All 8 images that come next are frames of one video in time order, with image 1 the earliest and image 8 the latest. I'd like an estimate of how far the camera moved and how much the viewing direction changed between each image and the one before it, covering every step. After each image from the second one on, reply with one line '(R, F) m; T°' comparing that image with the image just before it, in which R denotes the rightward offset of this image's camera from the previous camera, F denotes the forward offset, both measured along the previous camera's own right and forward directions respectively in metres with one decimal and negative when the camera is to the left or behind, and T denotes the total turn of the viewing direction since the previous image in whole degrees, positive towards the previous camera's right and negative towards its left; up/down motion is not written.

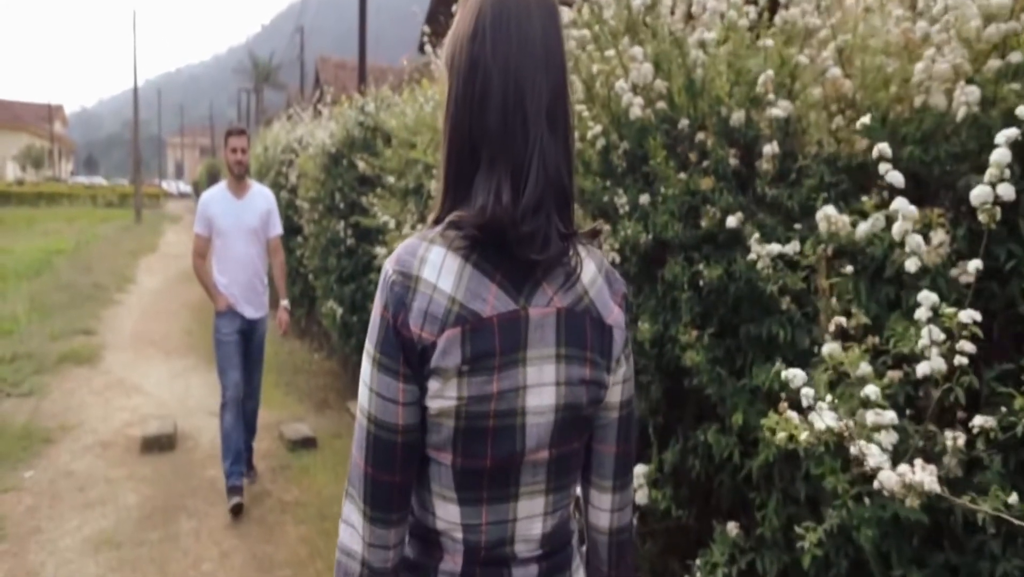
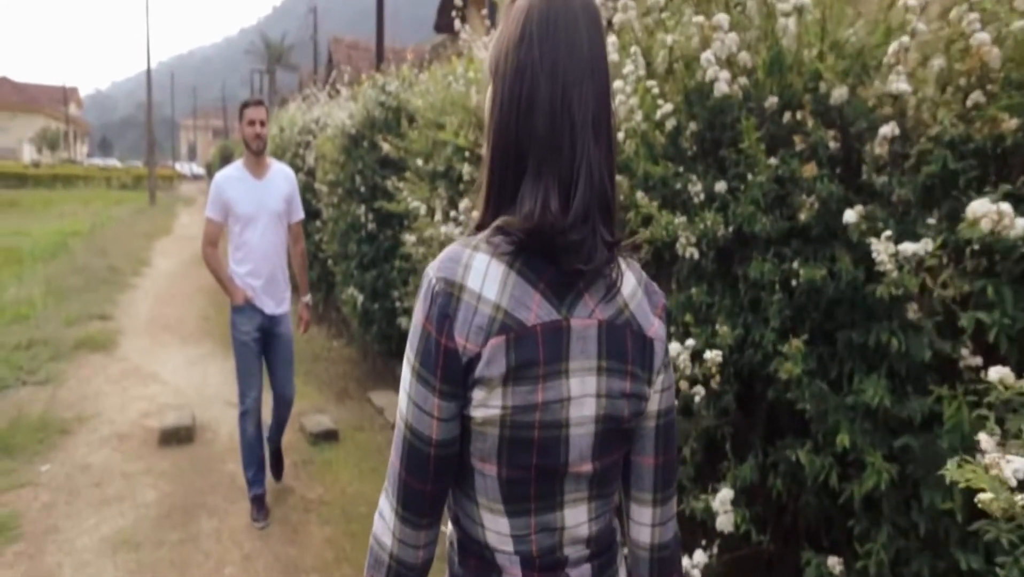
(-0.3, +0.4) m; -1°
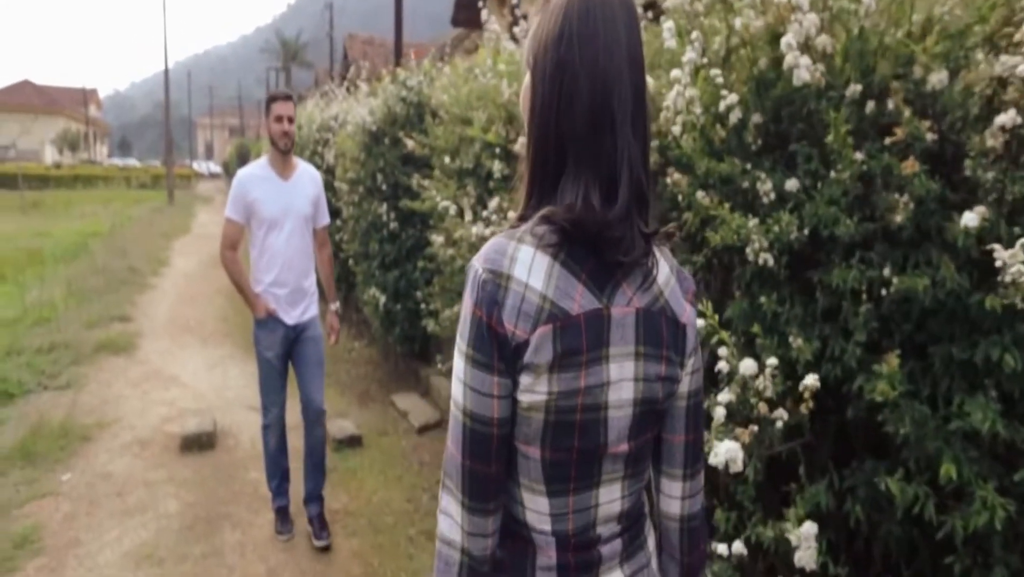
(-0.2, +0.3) m; -1°
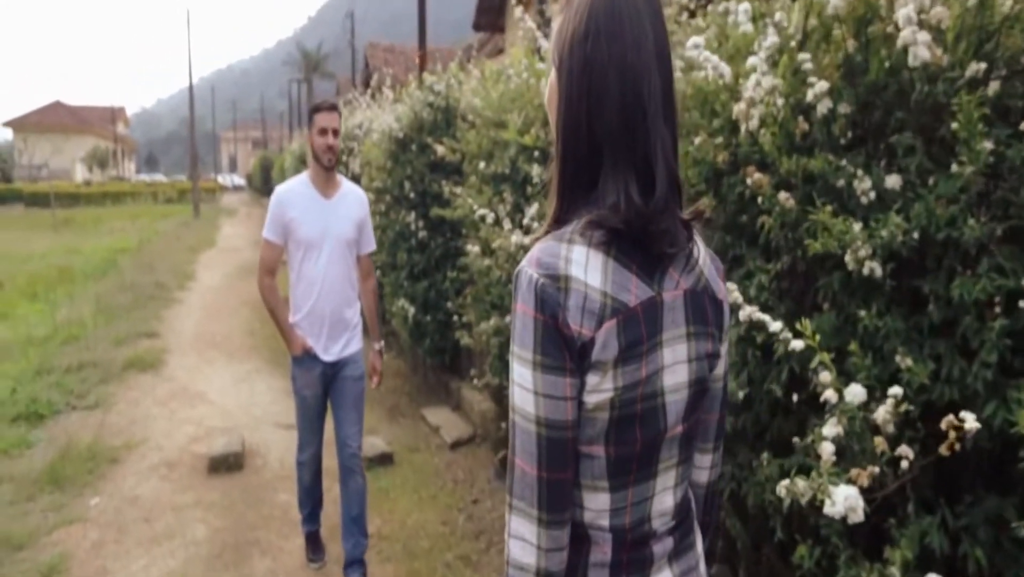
(-0.2, +0.3) m; -2°
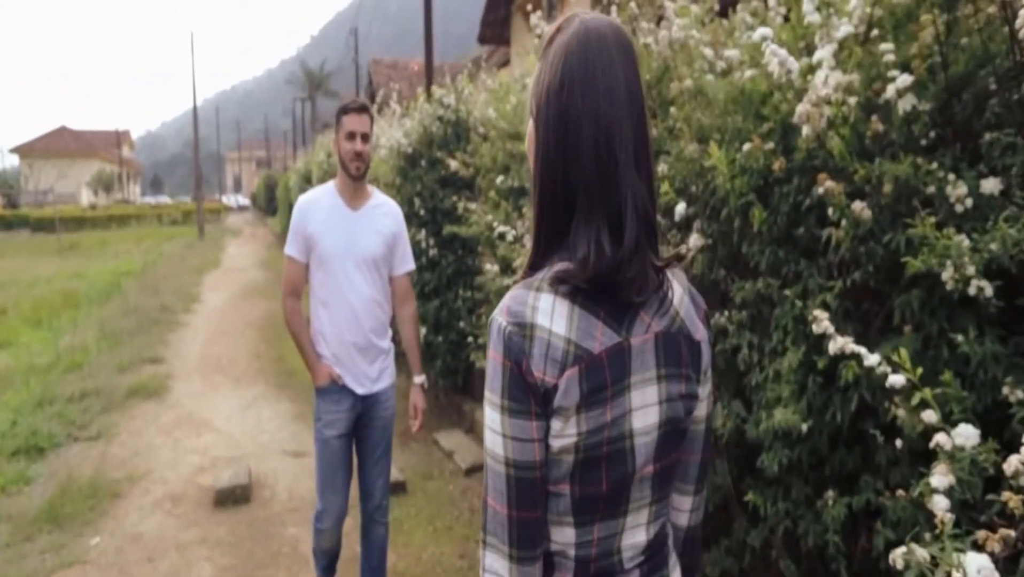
(-0.1, +0.3) m; 0°
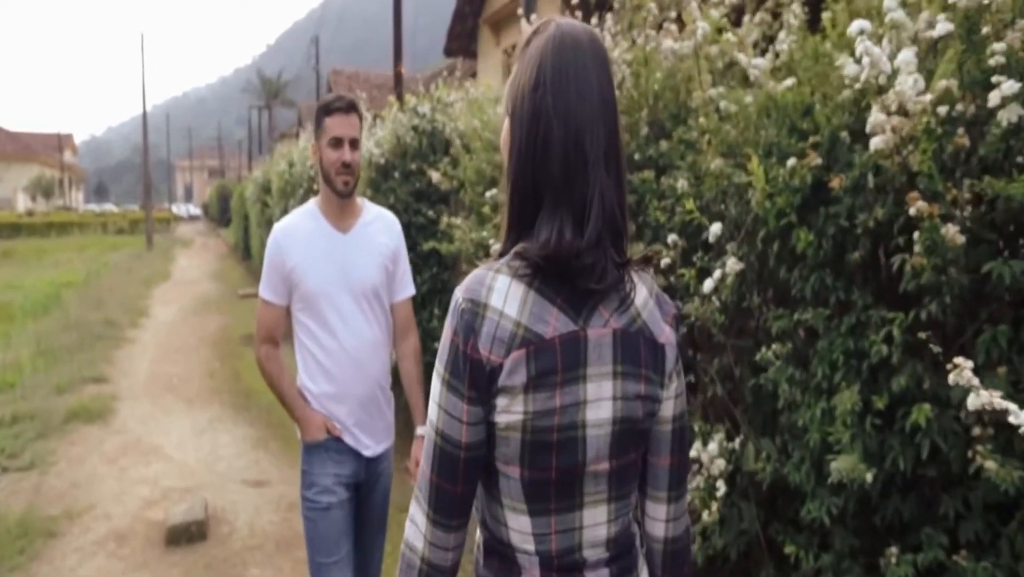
(-0.3, +0.4) m; +4°
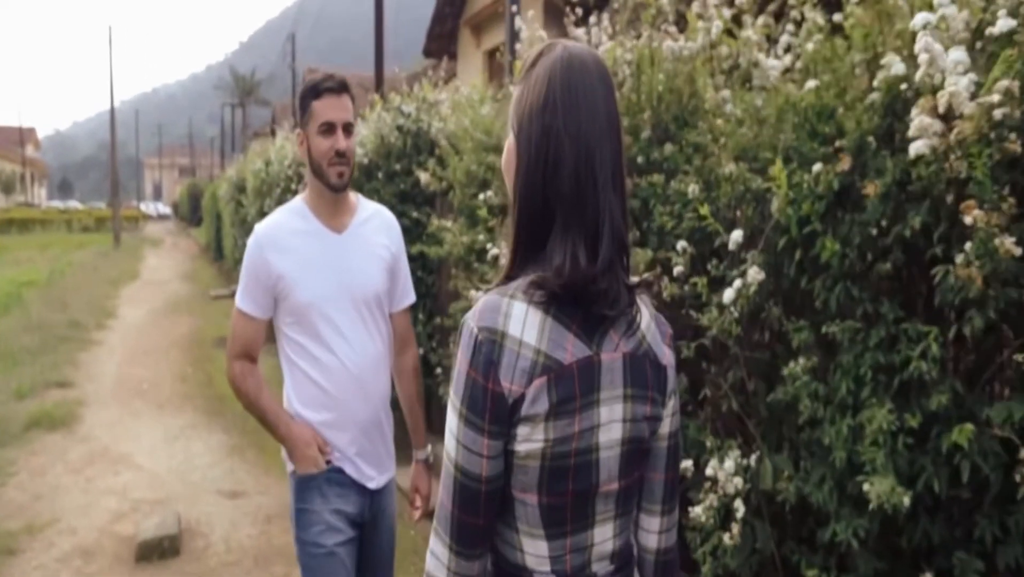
(-0.2, +0.2) m; +2°
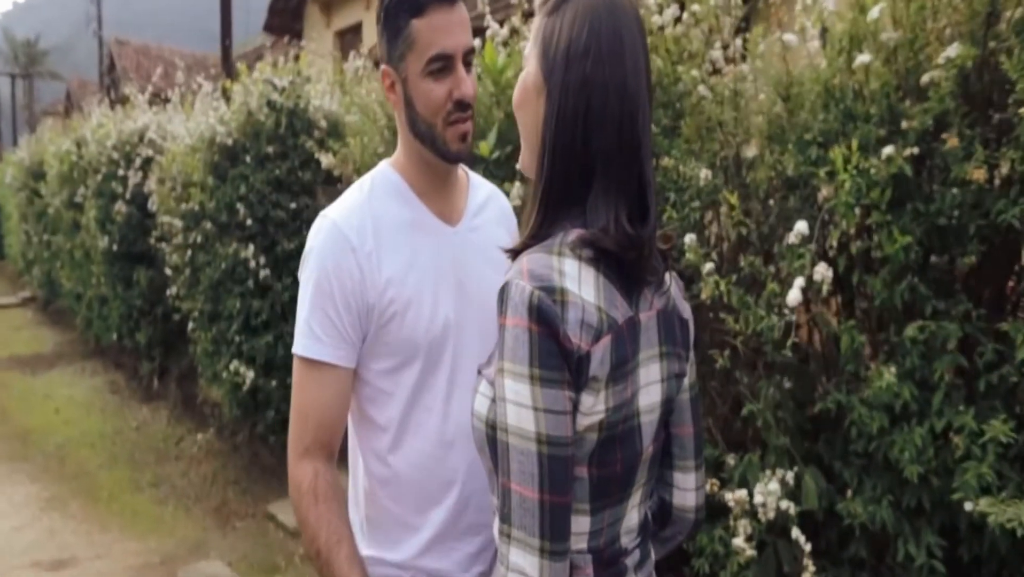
(-0.8, +0.8) m; +15°
